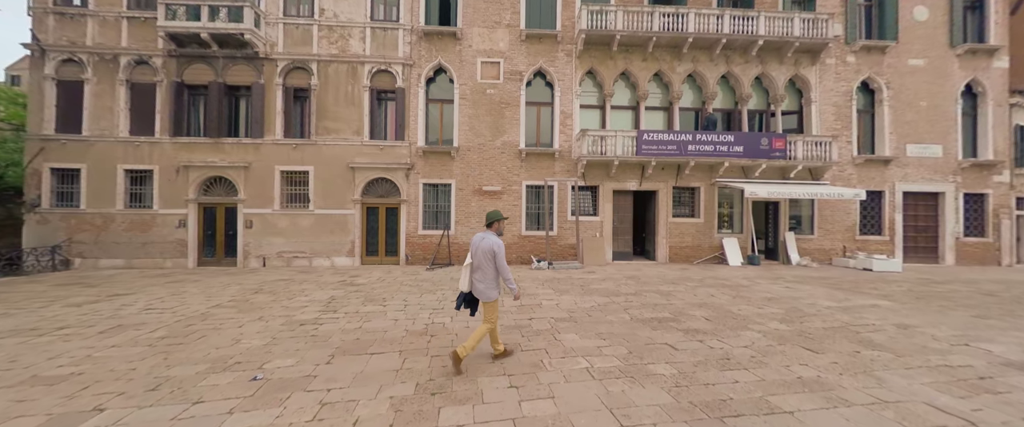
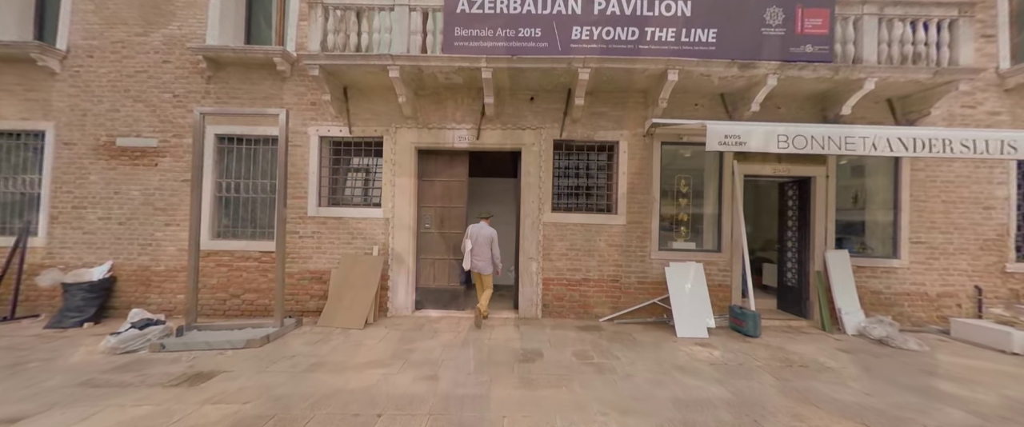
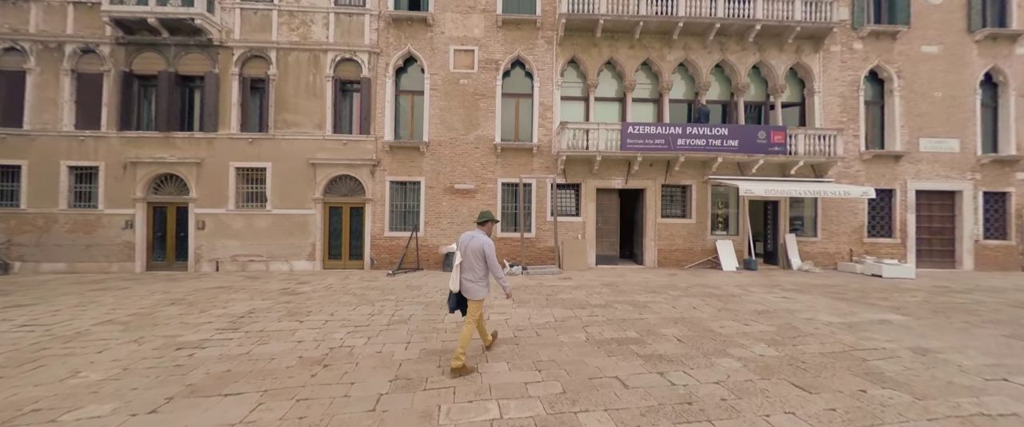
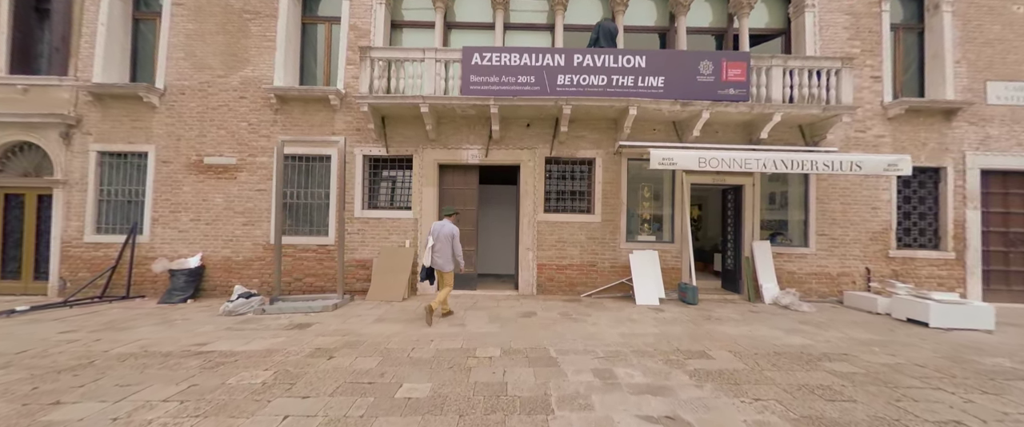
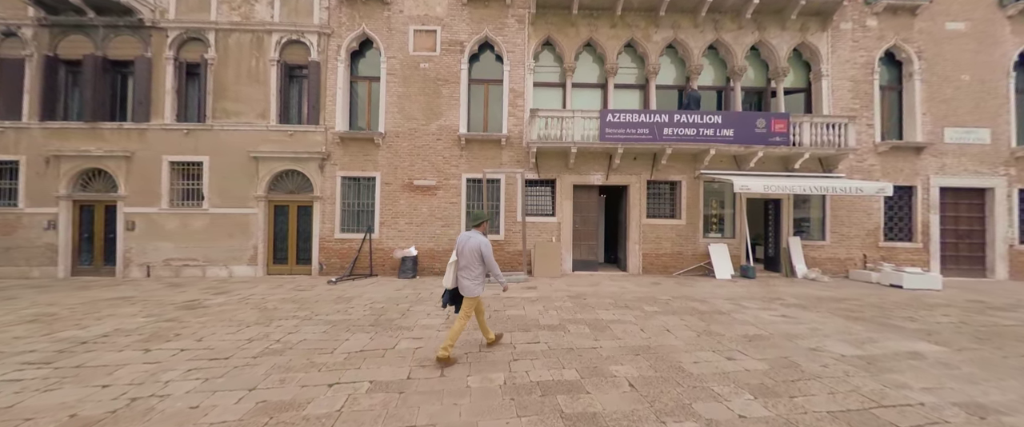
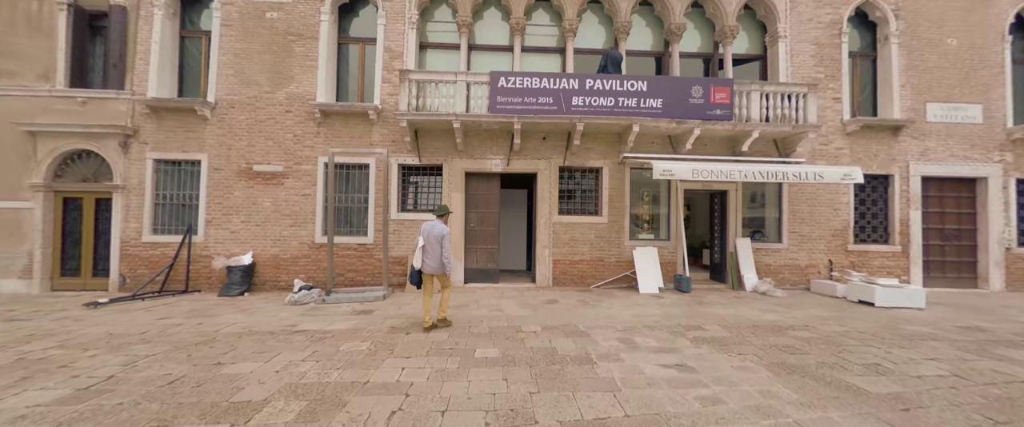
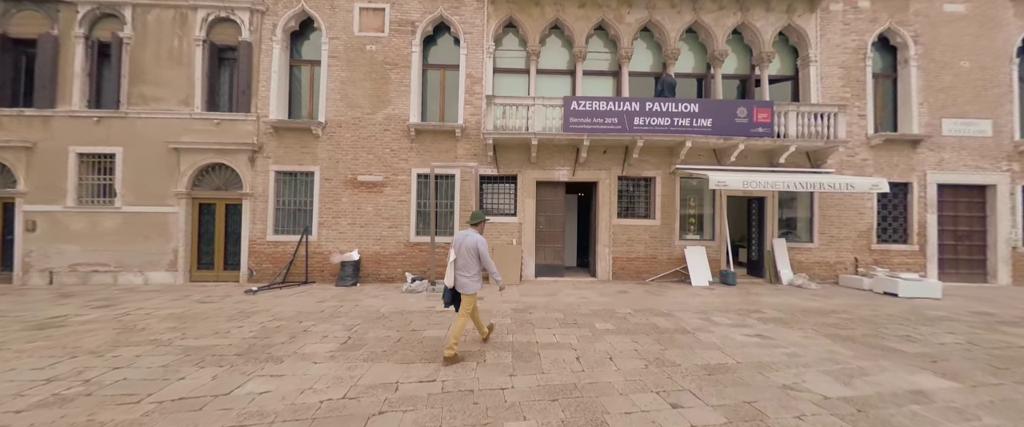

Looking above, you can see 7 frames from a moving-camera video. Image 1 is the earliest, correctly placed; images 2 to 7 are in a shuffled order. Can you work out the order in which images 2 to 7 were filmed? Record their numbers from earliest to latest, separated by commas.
3, 5, 7, 6, 4, 2
